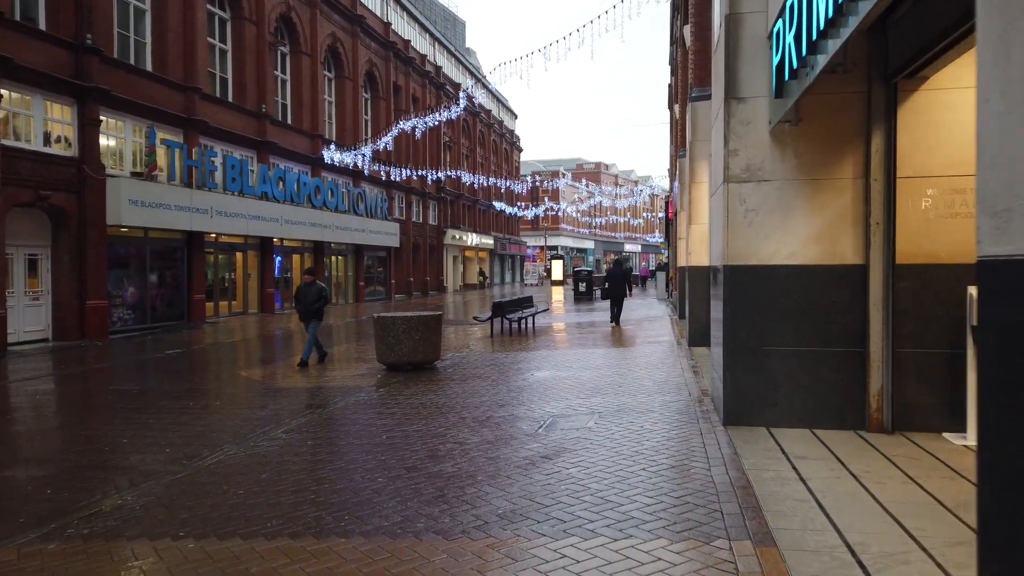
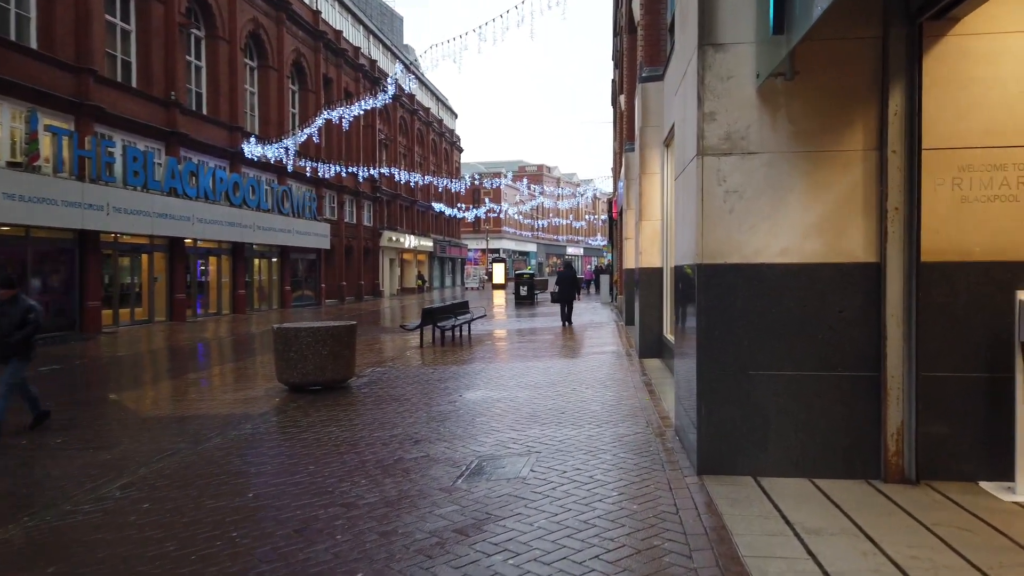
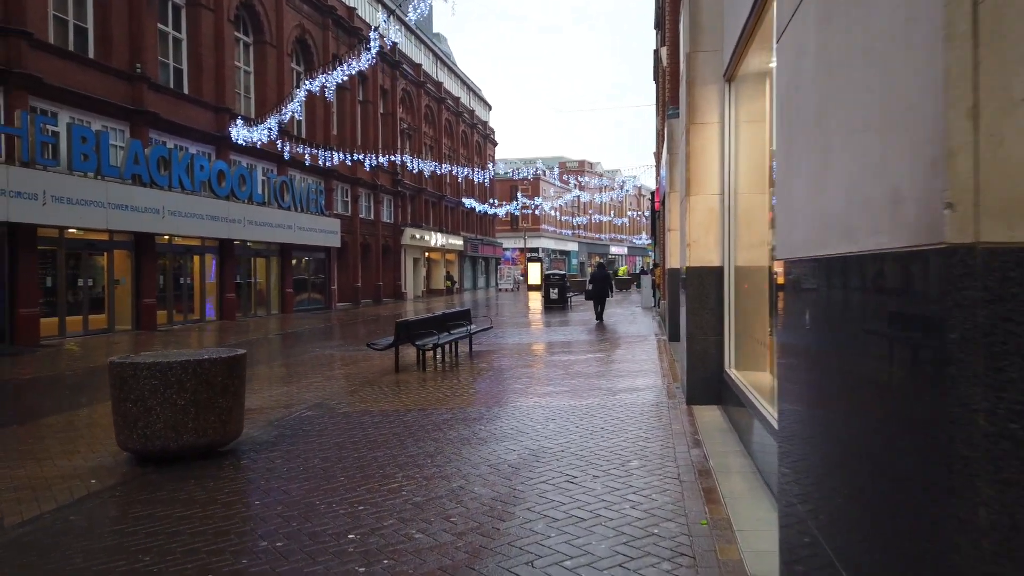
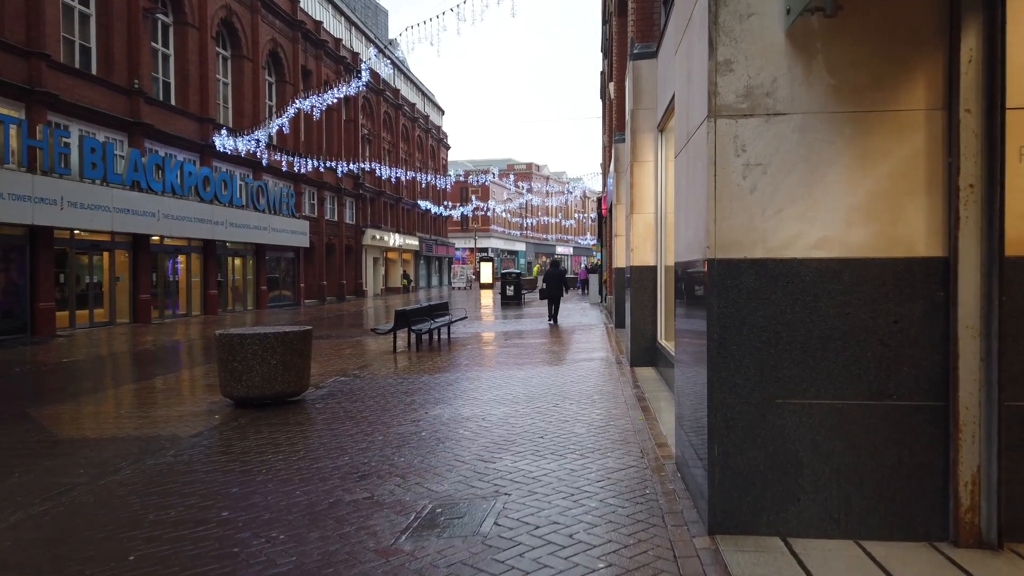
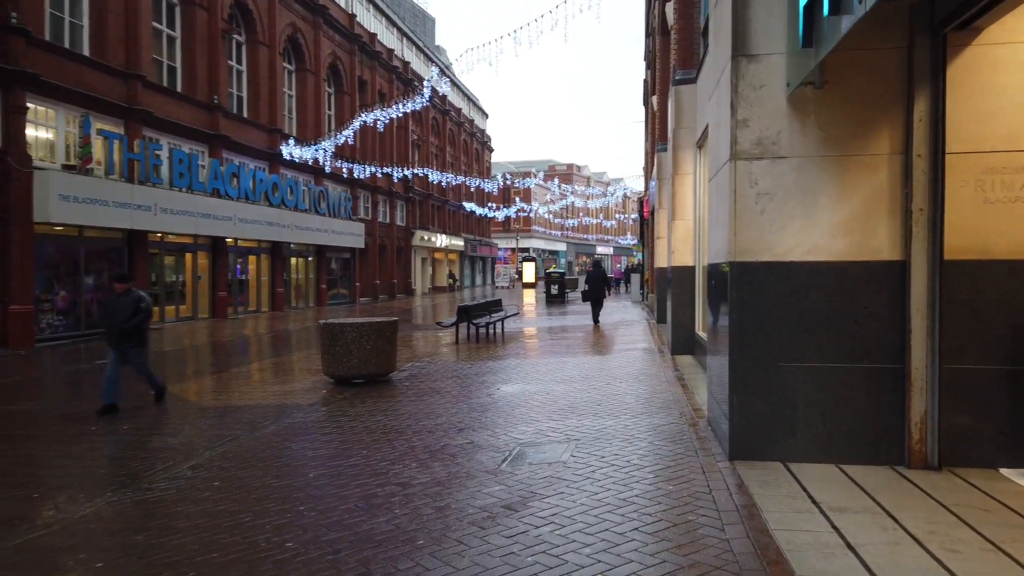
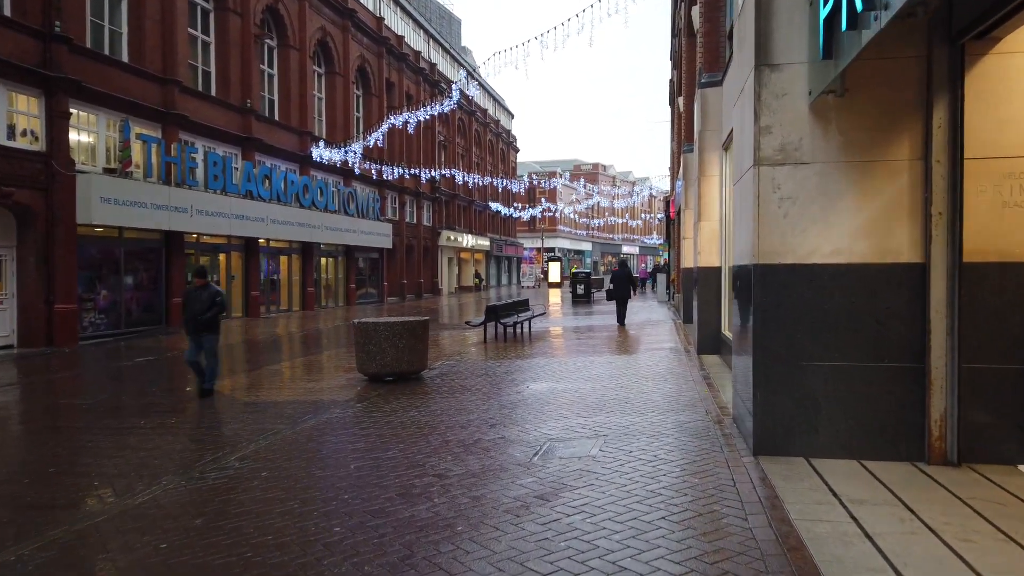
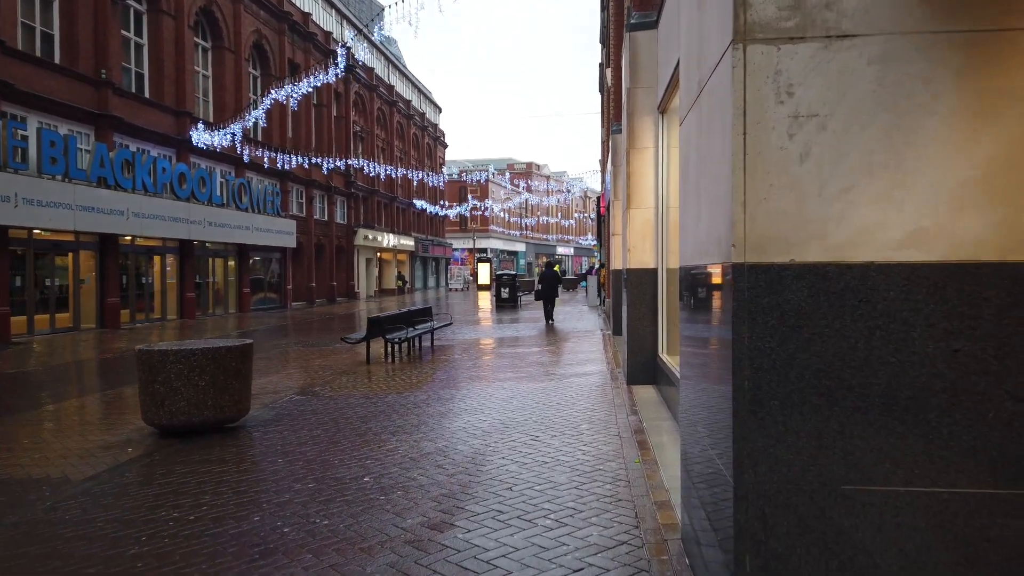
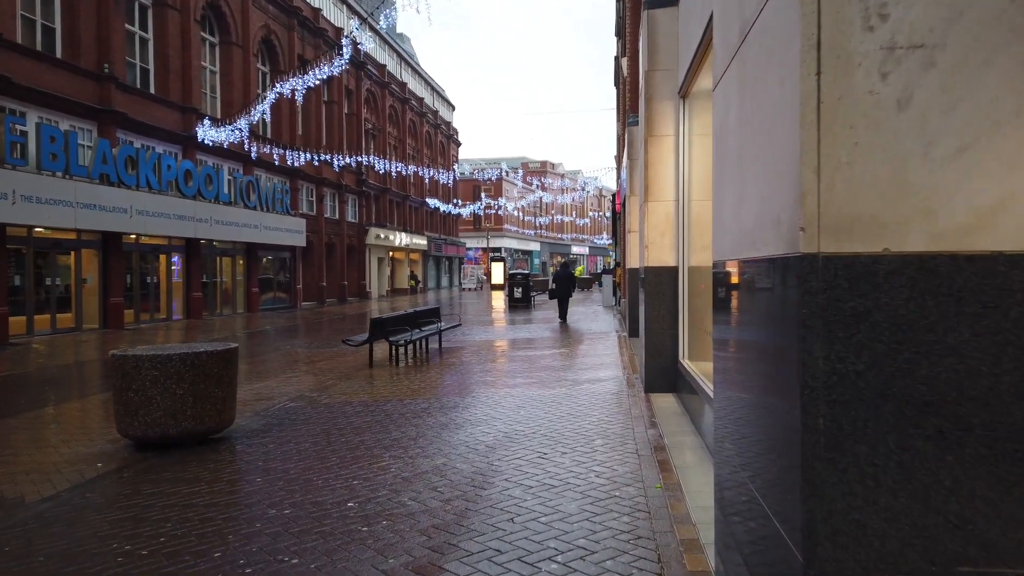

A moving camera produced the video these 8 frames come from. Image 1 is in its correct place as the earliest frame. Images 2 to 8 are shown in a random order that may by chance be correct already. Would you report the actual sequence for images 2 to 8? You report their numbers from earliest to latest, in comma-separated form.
6, 5, 2, 4, 7, 8, 3
